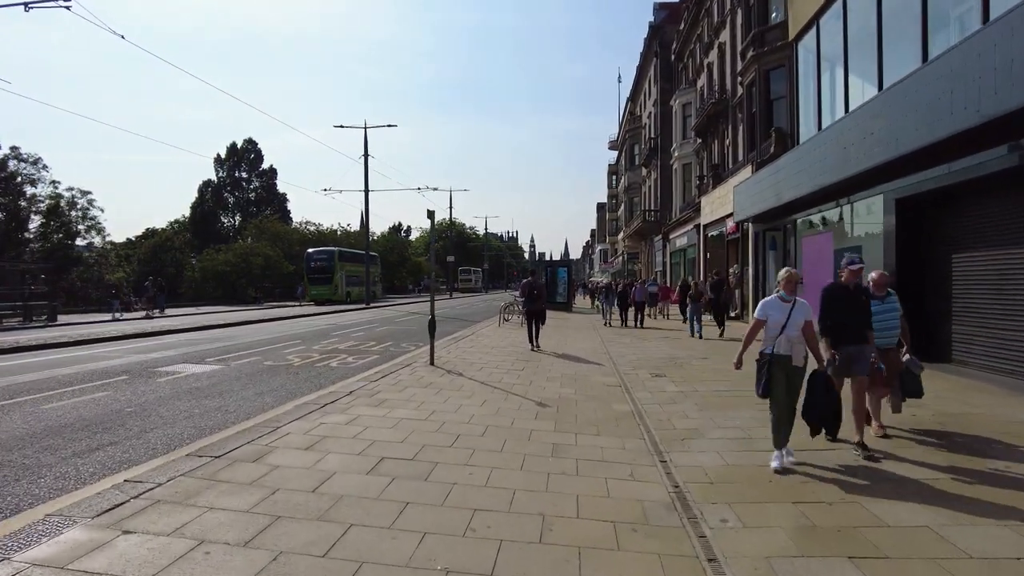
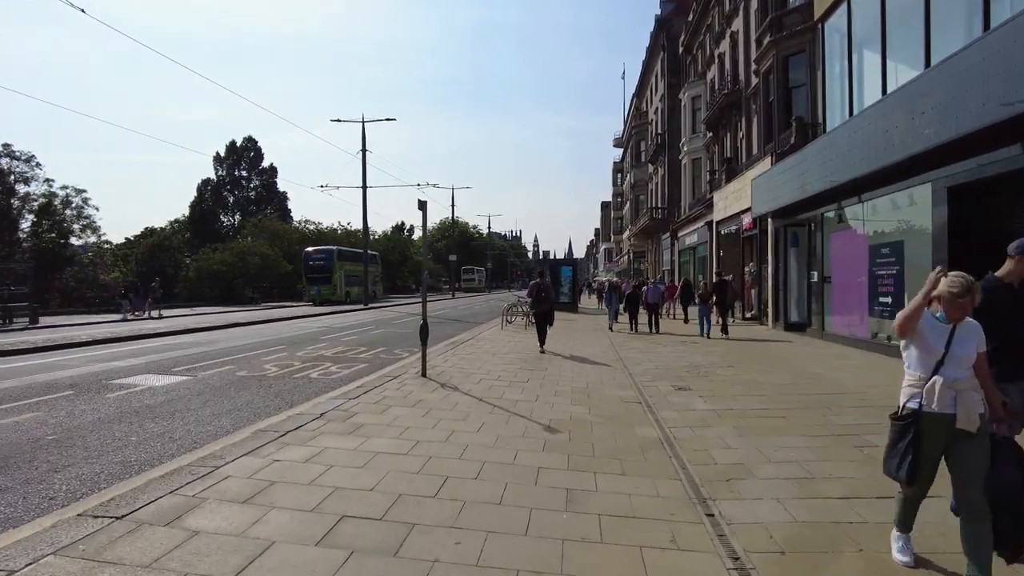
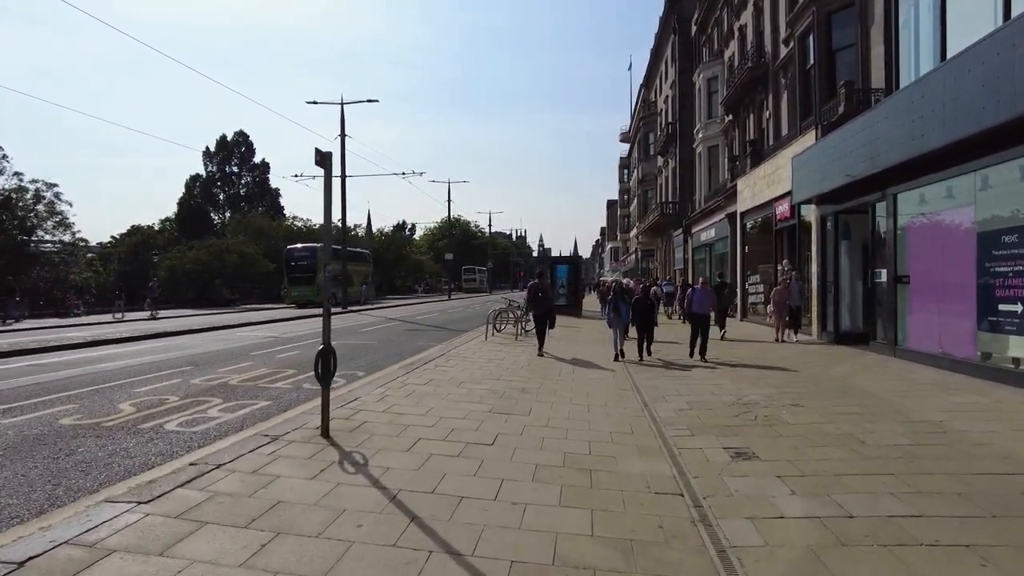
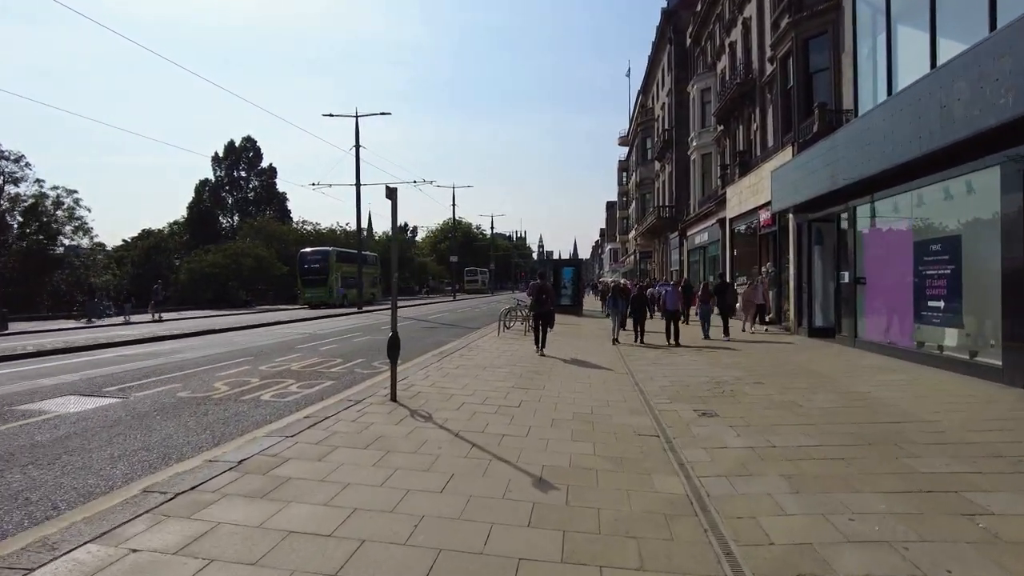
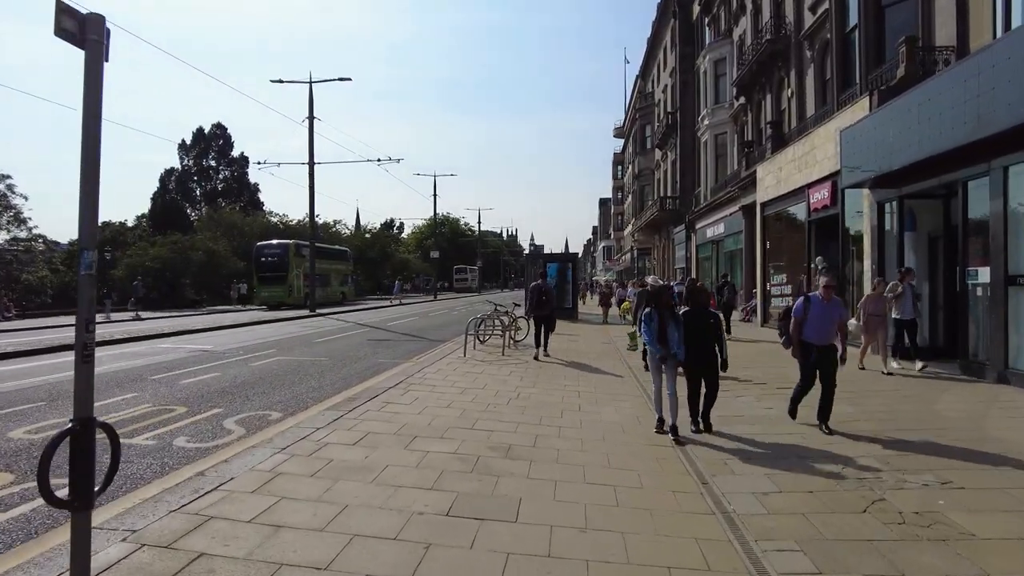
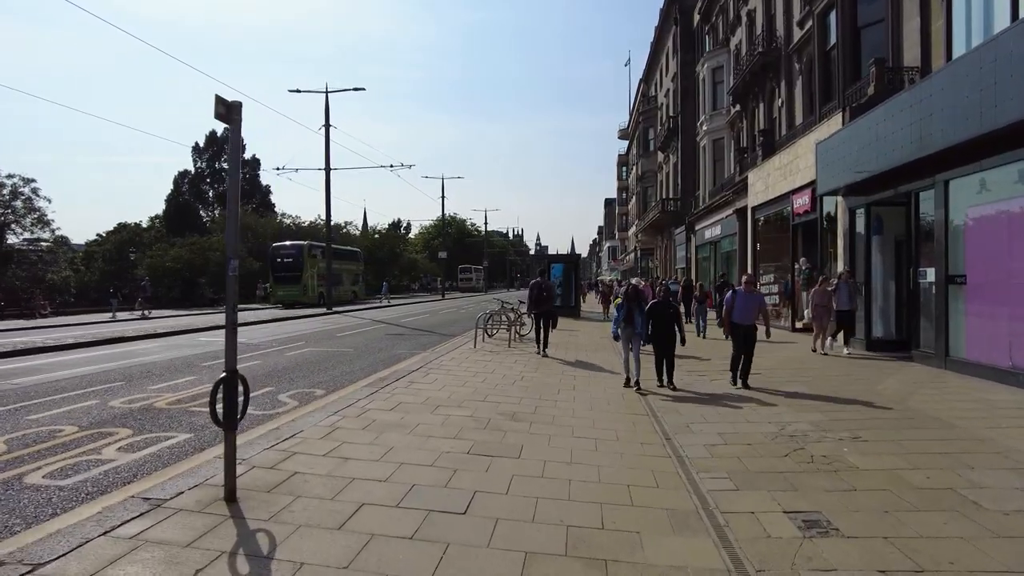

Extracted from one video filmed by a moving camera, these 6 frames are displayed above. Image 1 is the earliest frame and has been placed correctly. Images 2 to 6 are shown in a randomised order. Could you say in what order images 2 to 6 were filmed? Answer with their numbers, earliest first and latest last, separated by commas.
2, 4, 3, 6, 5
